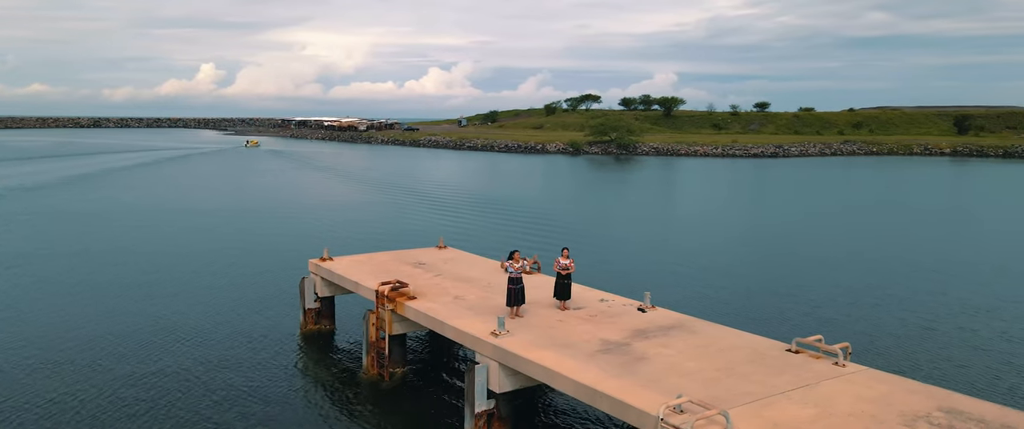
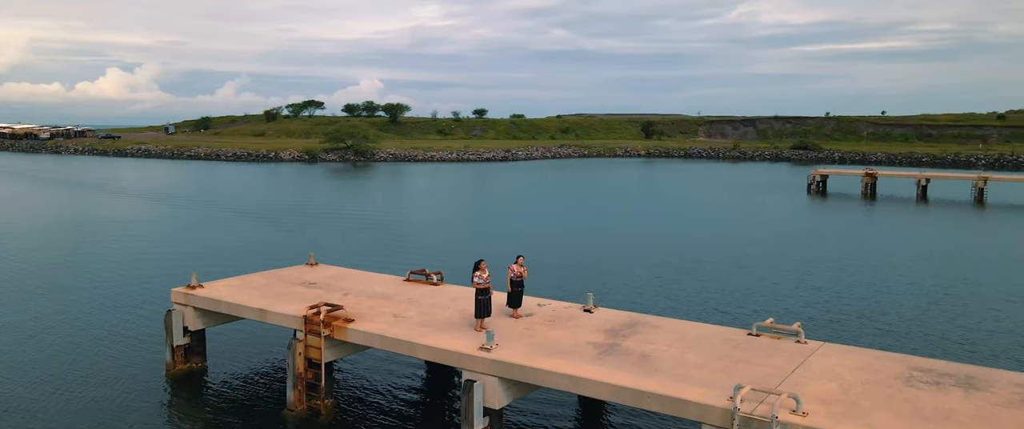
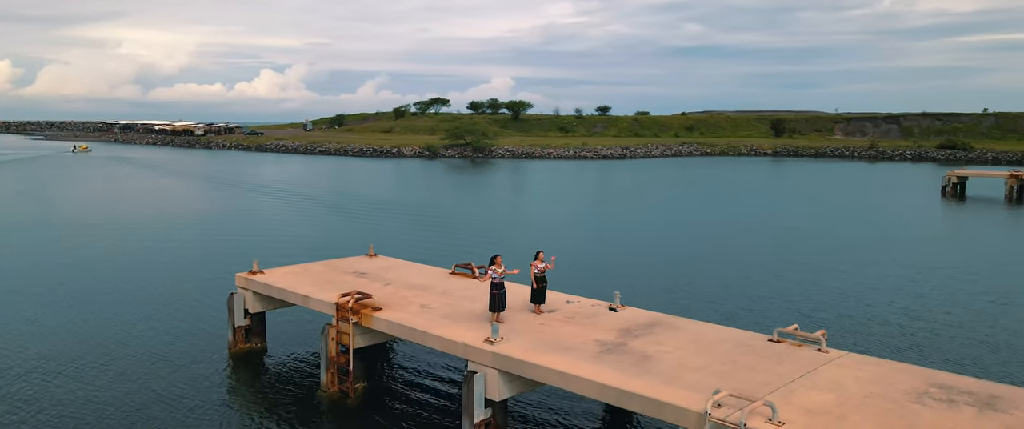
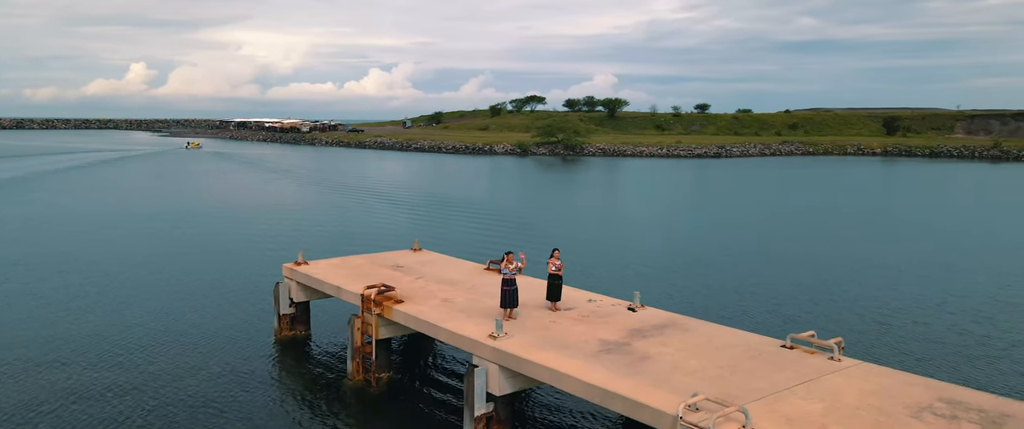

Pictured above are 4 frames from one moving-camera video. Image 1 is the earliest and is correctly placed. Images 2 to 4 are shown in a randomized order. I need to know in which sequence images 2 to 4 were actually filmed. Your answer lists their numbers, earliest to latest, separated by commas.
4, 3, 2
